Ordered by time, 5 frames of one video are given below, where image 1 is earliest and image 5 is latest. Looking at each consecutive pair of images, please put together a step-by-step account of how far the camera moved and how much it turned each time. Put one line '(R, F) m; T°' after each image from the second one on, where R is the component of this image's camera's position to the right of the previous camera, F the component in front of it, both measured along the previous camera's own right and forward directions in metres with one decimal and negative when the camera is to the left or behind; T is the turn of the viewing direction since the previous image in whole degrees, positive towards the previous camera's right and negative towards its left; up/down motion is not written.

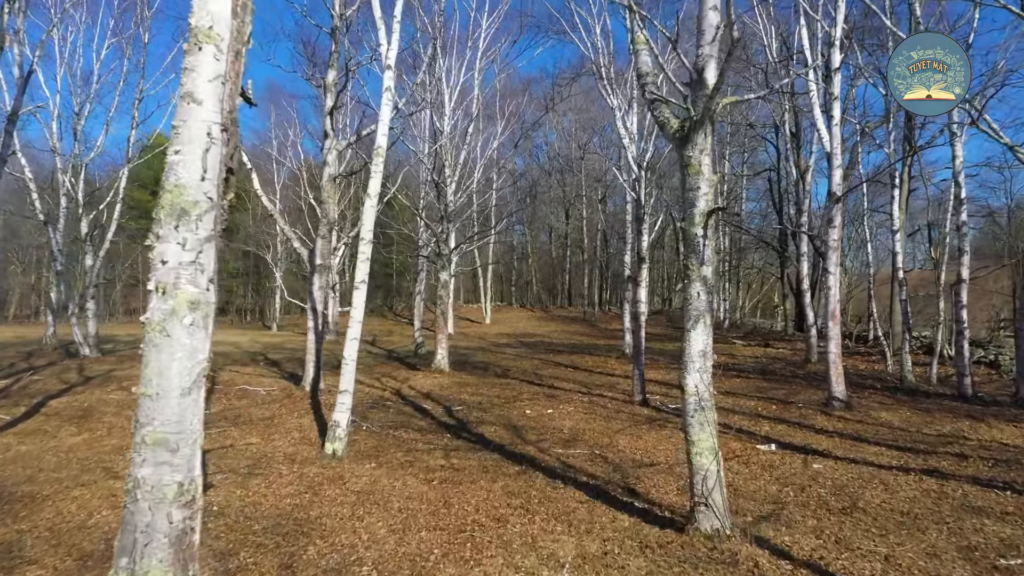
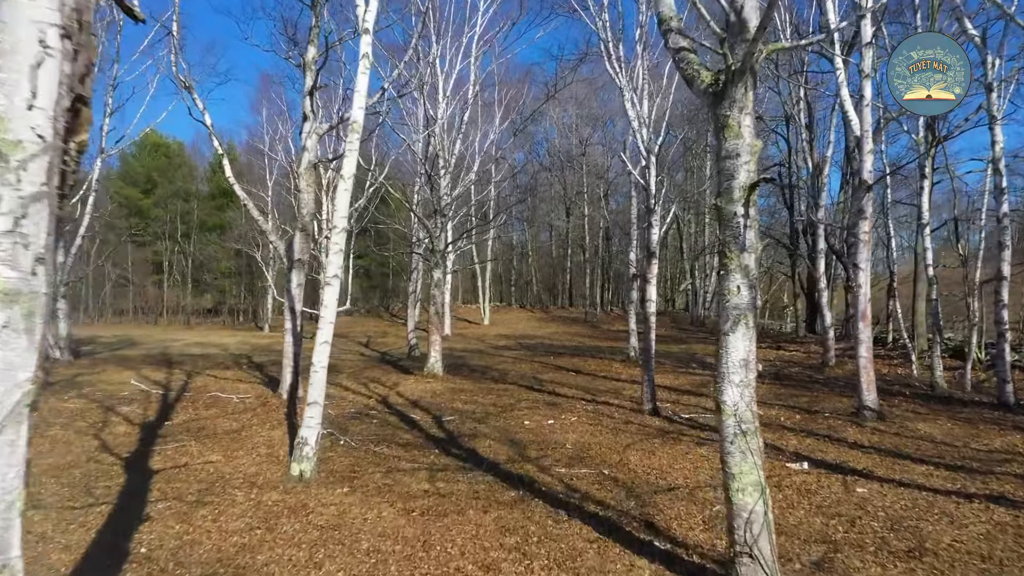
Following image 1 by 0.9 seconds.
(0.0, +0.9) m; 0°
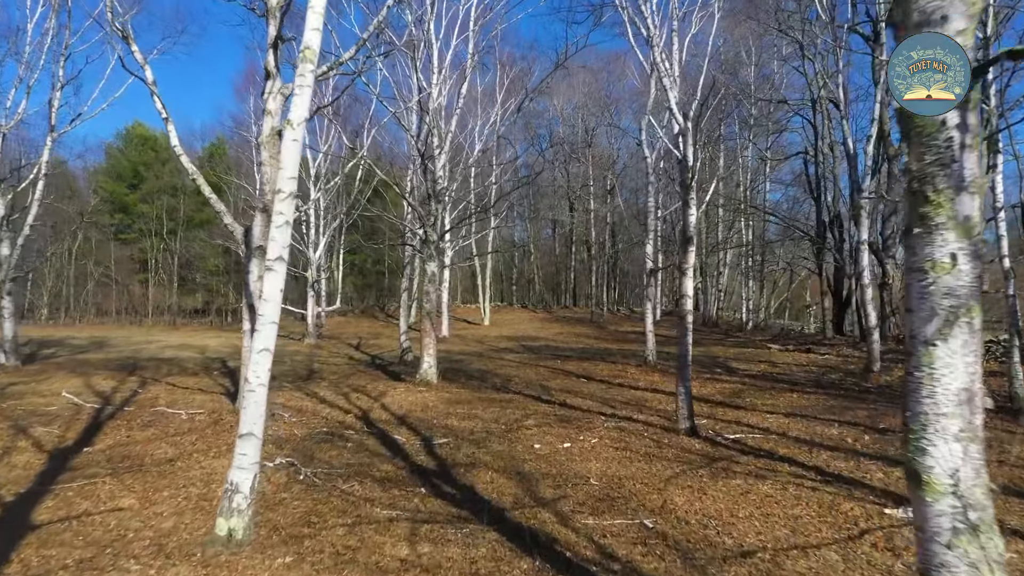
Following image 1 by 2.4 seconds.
(-0.1, +1.6) m; 0°
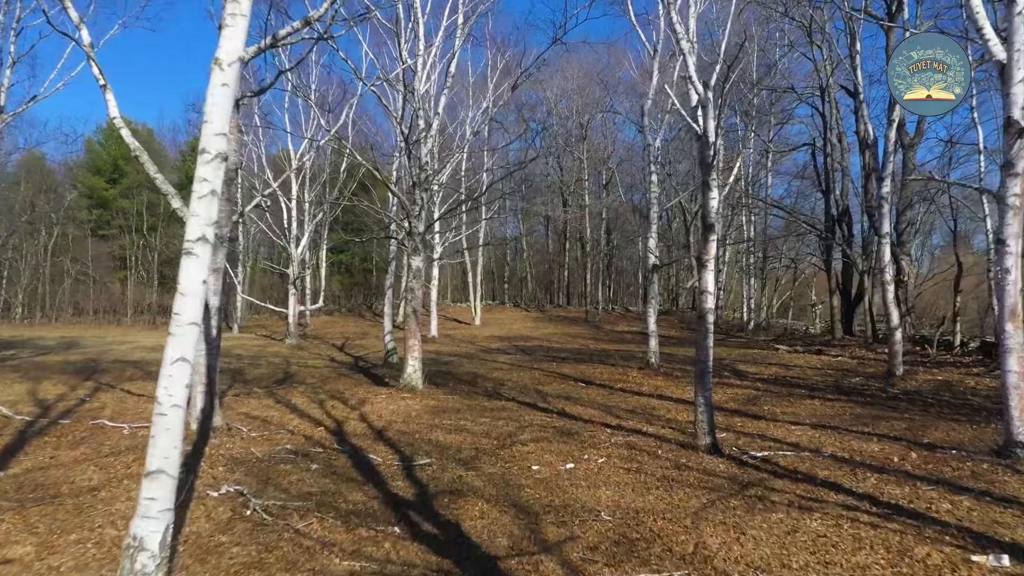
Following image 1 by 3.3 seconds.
(0.0, +1.0) m; +1°
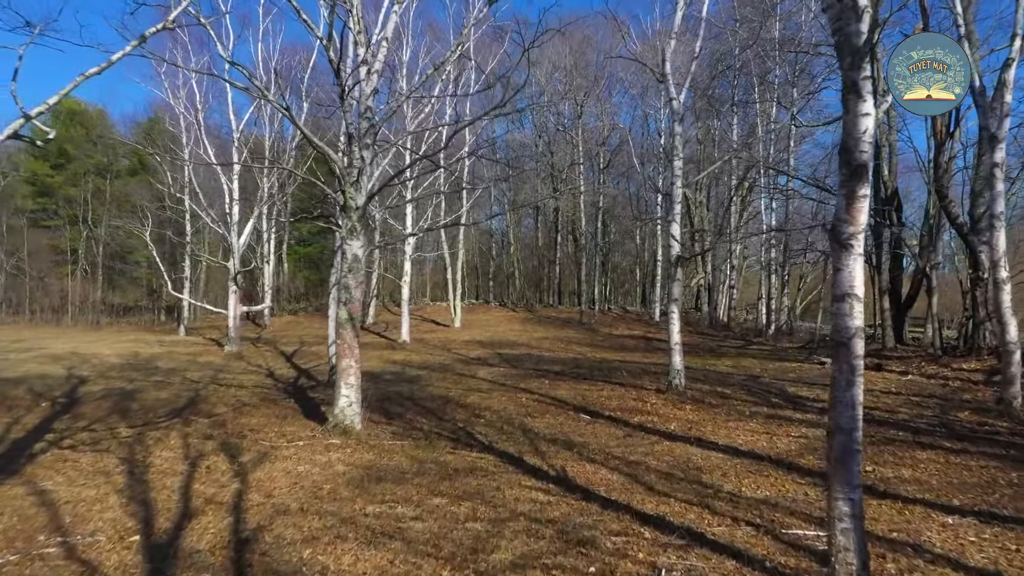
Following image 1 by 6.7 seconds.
(+0.1, +3.0) m; +1°
